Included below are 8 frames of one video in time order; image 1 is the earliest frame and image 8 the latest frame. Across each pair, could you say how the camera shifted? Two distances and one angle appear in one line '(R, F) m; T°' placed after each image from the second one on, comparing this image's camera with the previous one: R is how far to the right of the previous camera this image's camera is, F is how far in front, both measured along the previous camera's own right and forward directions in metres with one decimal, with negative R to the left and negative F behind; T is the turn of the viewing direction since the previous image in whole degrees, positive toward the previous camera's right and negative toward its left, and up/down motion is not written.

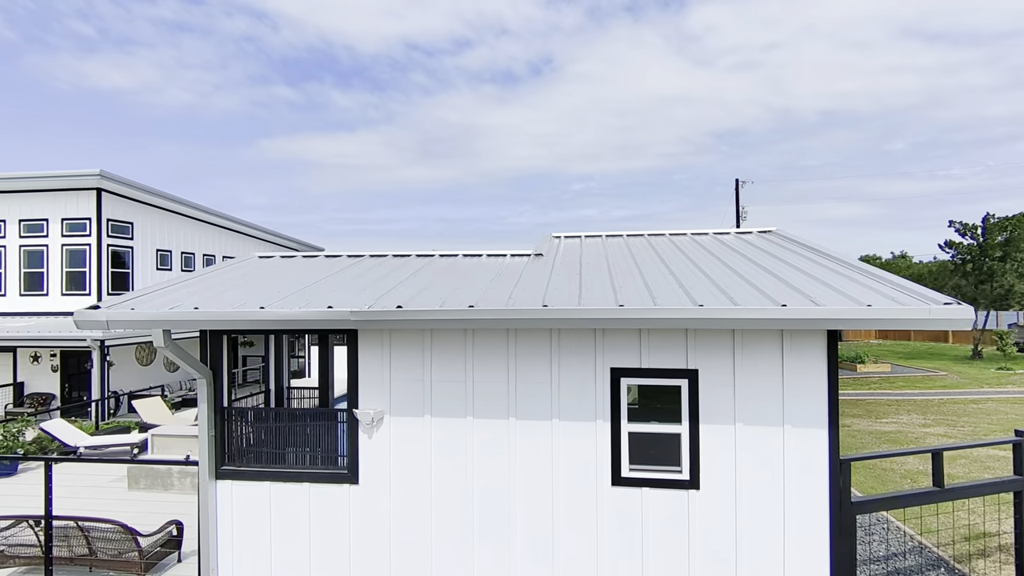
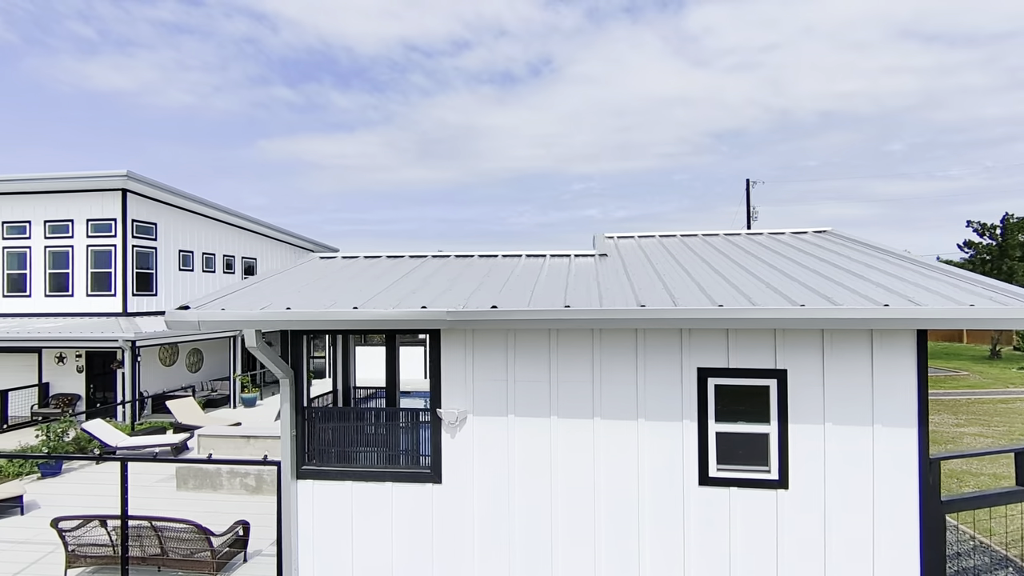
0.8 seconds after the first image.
(-0.5, 0.0) m; 0°
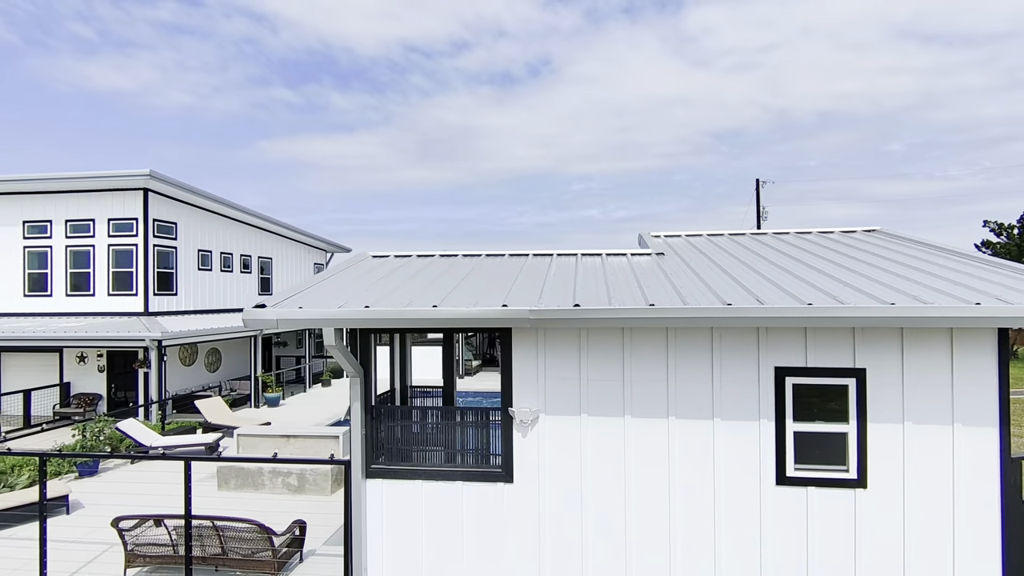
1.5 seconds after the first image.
(-0.5, 0.0) m; 0°
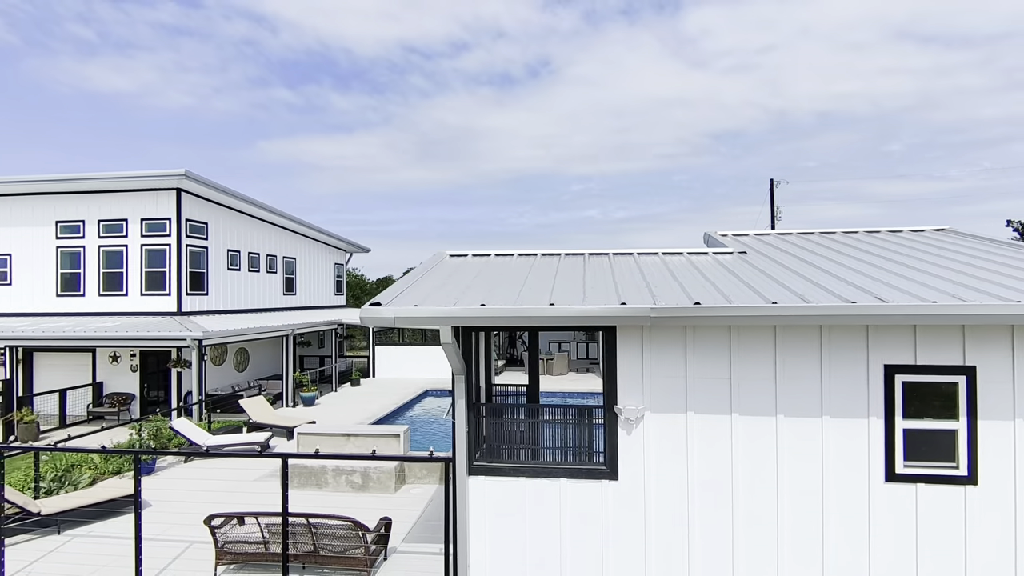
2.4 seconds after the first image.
(-0.7, 0.0) m; 0°
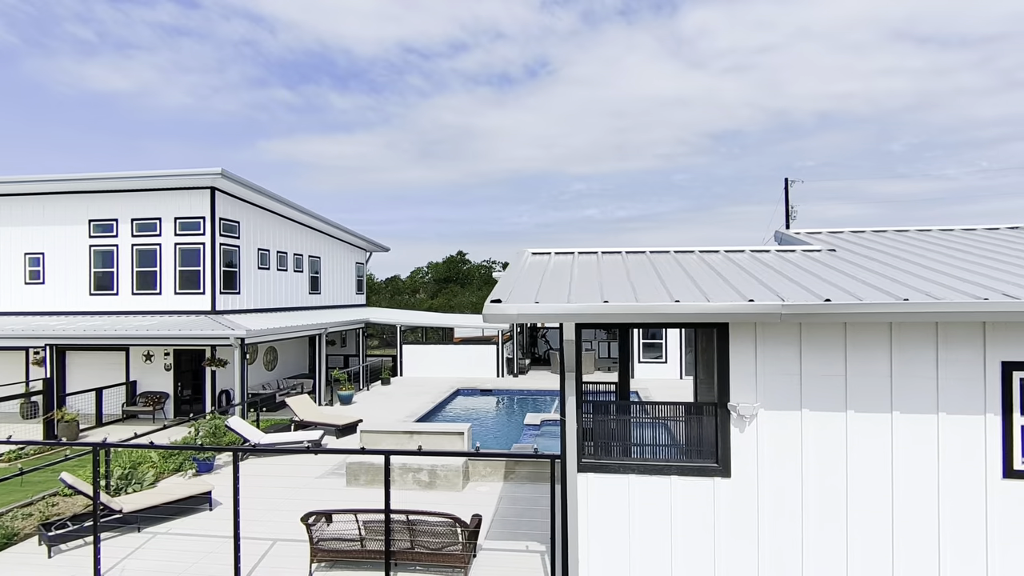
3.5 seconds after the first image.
(-0.7, 0.0) m; 0°
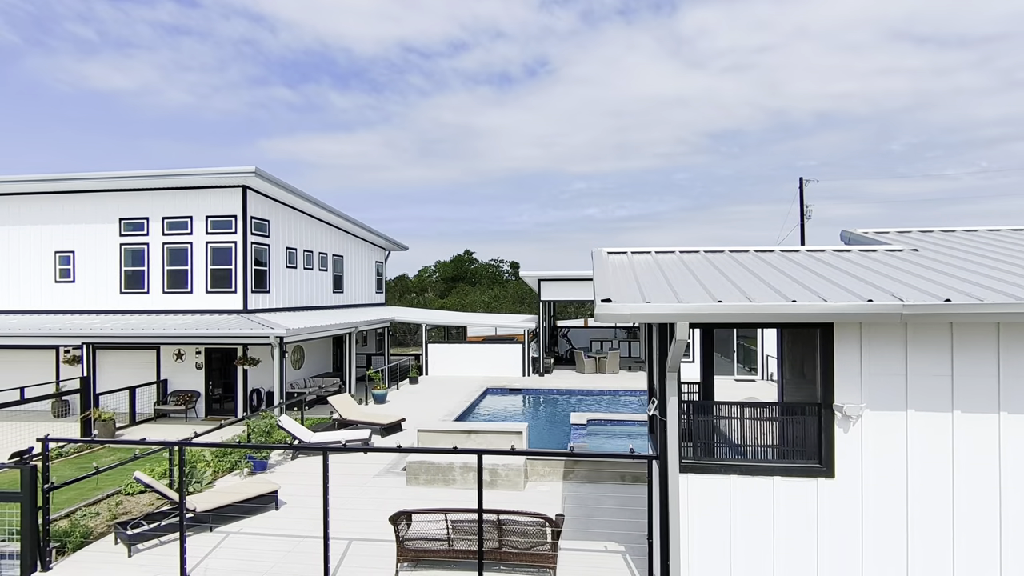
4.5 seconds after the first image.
(-0.7, 0.0) m; 0°
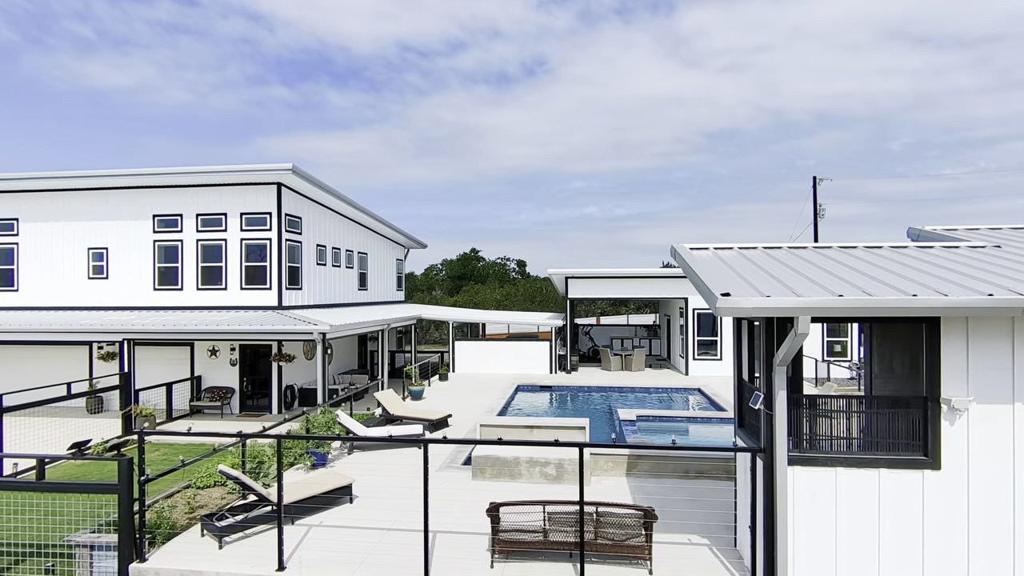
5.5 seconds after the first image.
(-0.7, 0.0) m; 0°
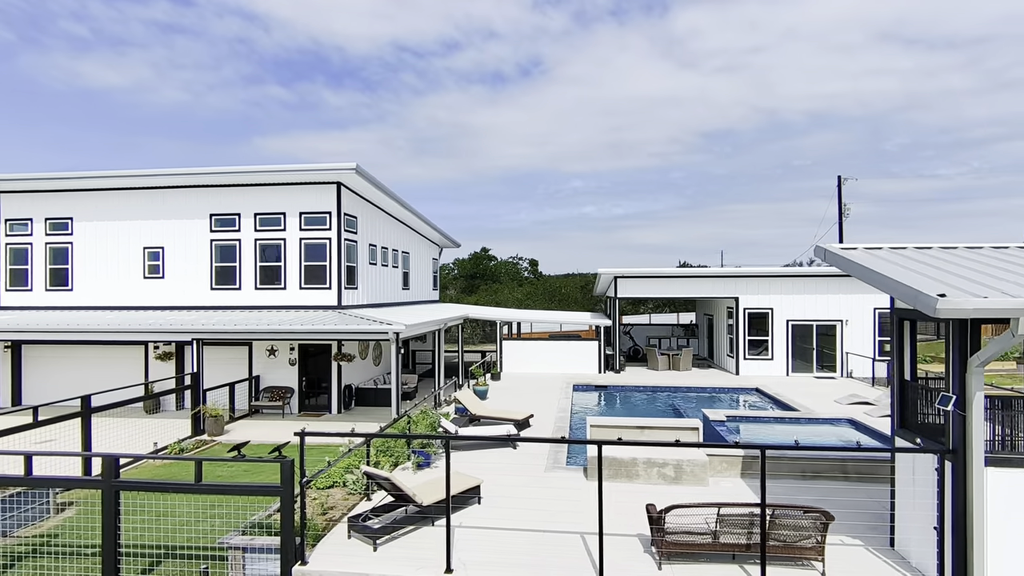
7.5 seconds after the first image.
(-1.3, 0.0) m; 0°
